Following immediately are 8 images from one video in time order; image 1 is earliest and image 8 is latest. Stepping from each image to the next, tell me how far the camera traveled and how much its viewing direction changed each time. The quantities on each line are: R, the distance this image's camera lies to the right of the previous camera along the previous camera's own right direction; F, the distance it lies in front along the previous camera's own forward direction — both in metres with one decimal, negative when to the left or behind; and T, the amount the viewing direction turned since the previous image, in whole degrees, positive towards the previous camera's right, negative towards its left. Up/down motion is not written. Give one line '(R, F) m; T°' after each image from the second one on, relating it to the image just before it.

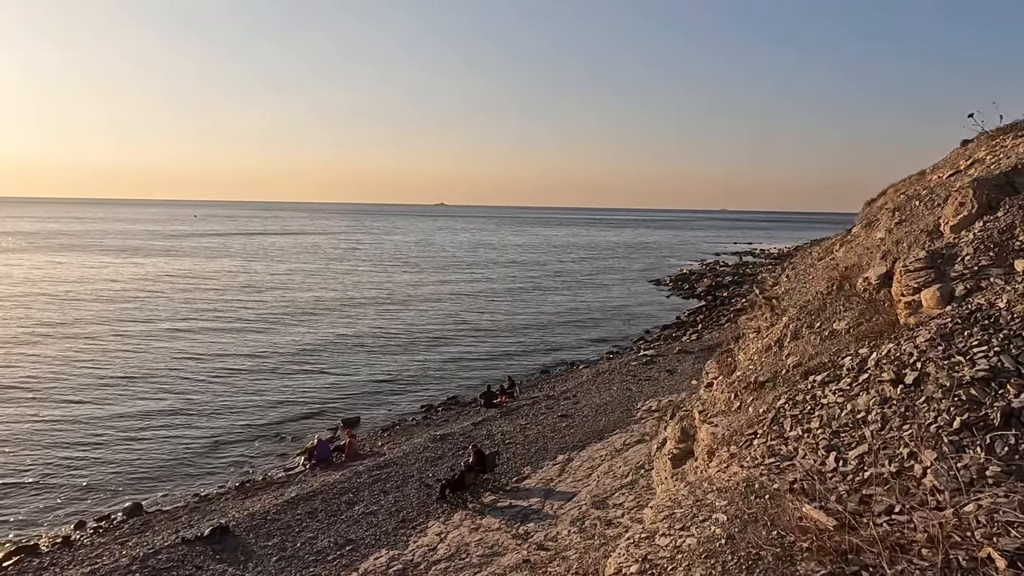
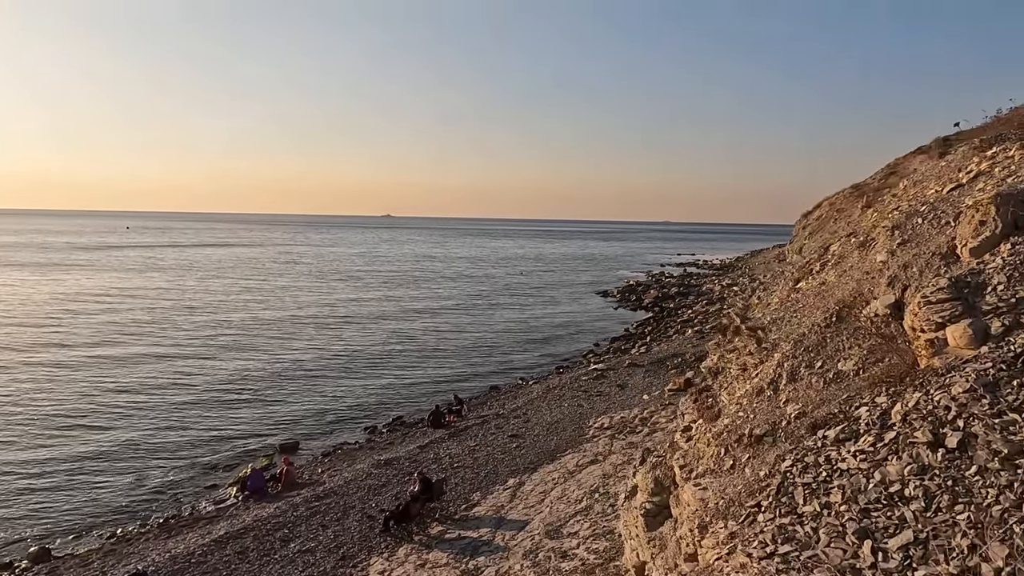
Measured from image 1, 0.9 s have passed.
(0.0, +1.4) m; +5°
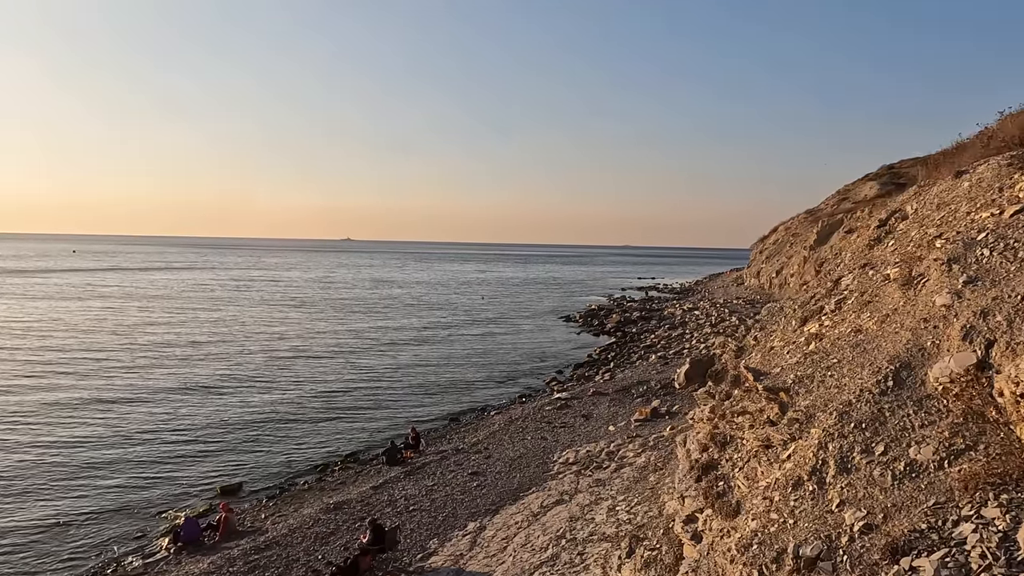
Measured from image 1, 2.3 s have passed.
(+0.1, +1.8) m; +3°
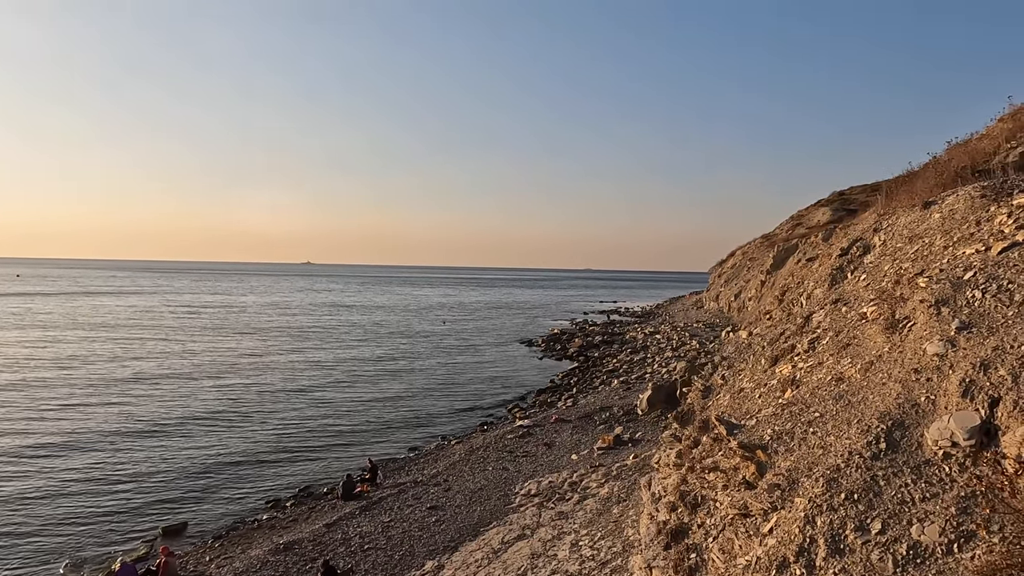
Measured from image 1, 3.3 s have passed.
(+0.2, +0.7) m; +3°
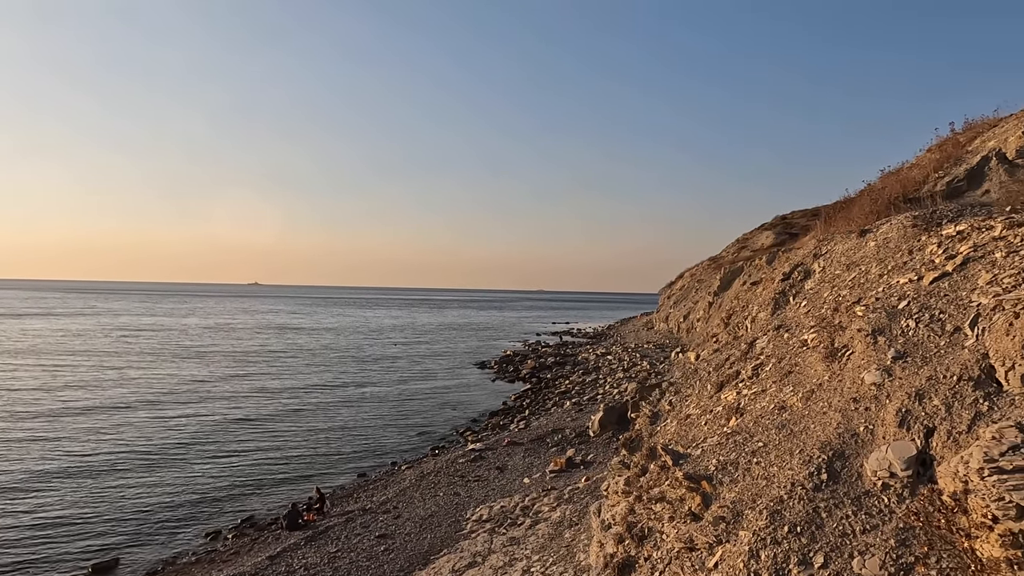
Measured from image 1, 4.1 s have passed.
(+0.1, +0.1) m; +4°
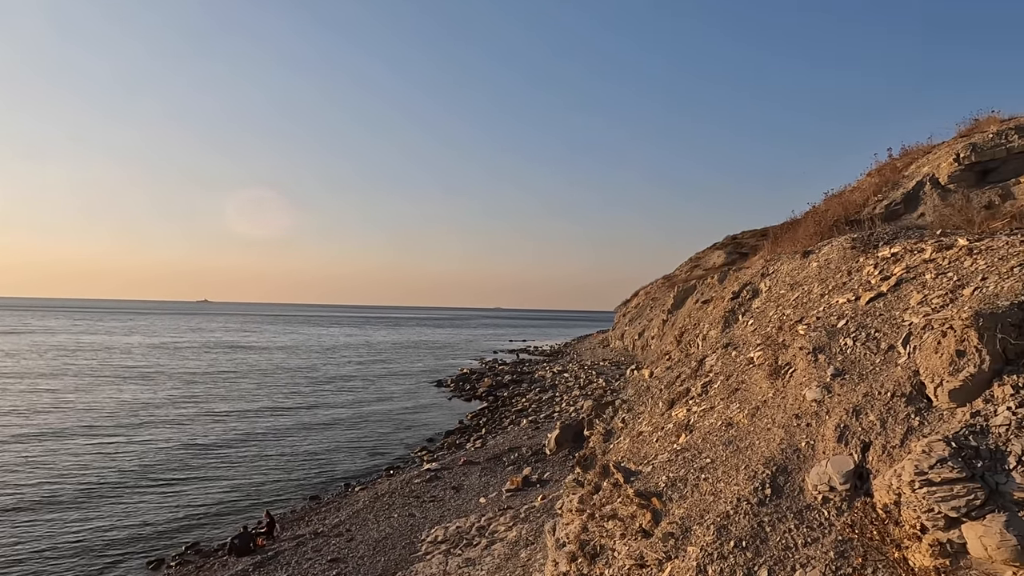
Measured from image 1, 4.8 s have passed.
(0.0, 0.0) m; +4°
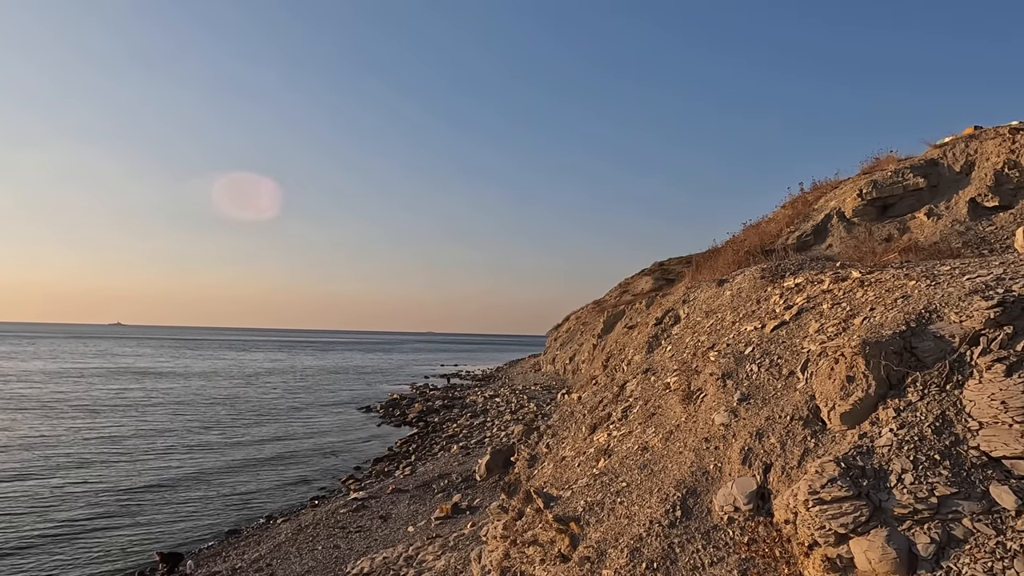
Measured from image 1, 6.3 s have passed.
(+0.1, -0.1) m; +6°
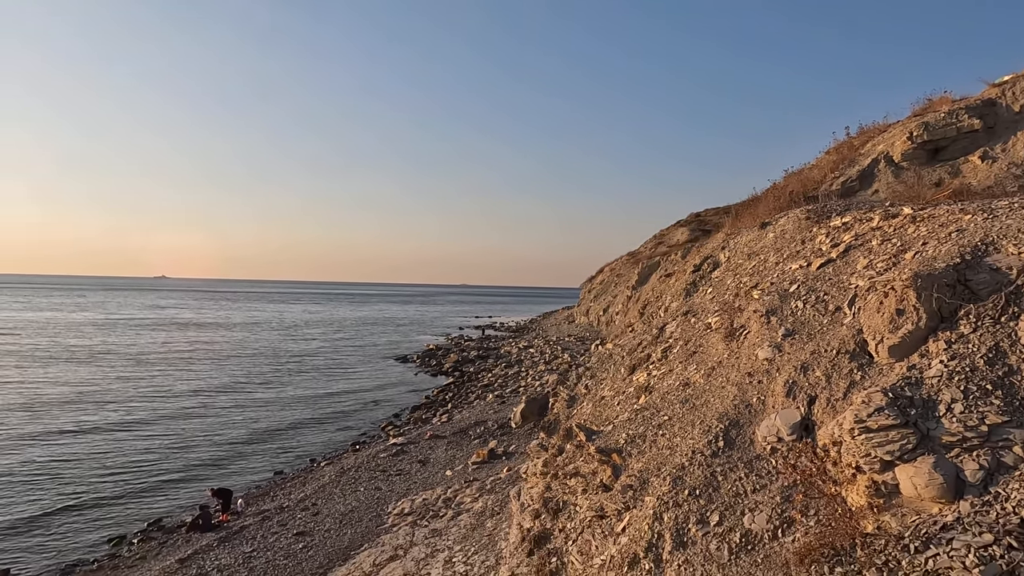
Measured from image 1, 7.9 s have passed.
(-0.1, -0.1) m; -3°
